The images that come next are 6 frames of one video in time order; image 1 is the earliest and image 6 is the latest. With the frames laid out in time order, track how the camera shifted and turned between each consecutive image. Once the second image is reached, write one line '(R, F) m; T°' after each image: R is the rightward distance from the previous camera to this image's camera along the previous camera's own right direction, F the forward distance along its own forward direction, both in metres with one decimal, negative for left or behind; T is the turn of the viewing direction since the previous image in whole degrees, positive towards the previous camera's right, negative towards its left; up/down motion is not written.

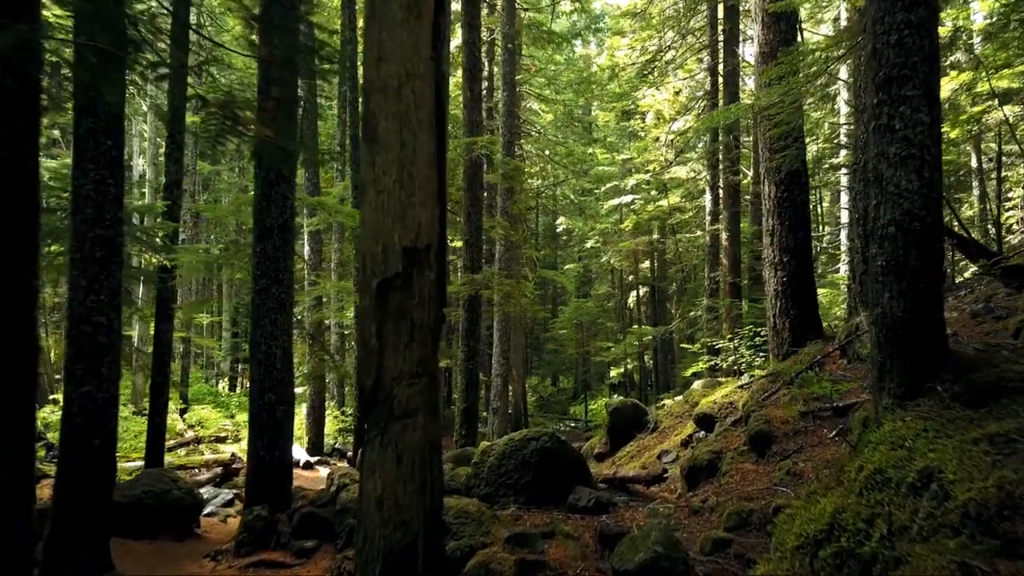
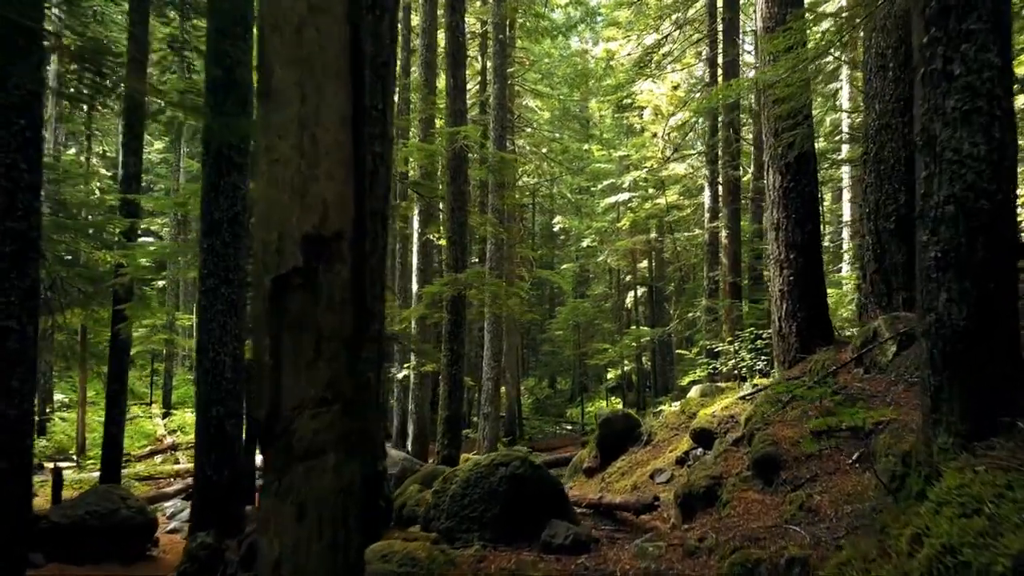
(+0.2, +0.7) m; 0°
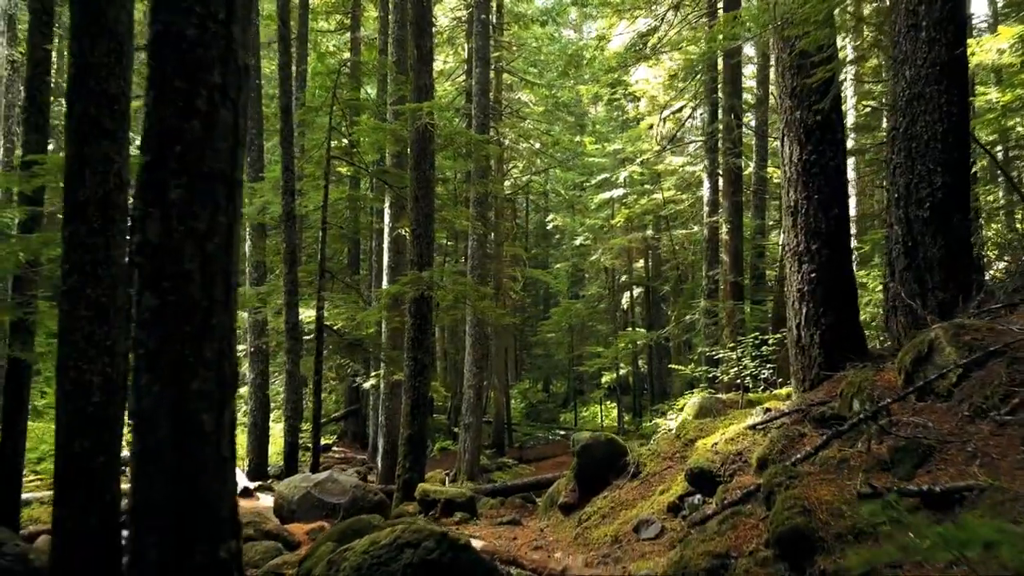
(+0.4, +1.3) m; 0°
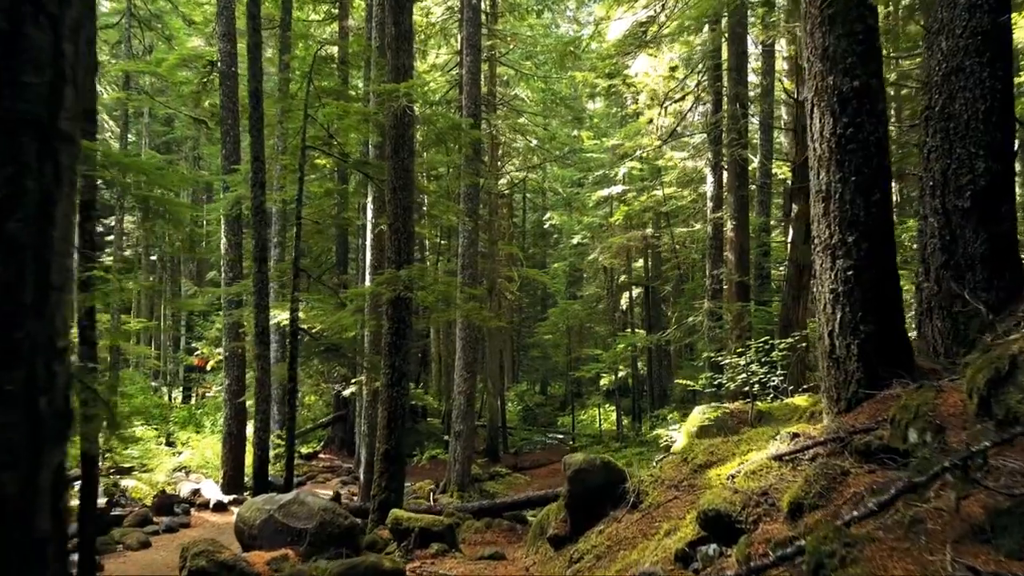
(+0.2, +0.9) m; 0°
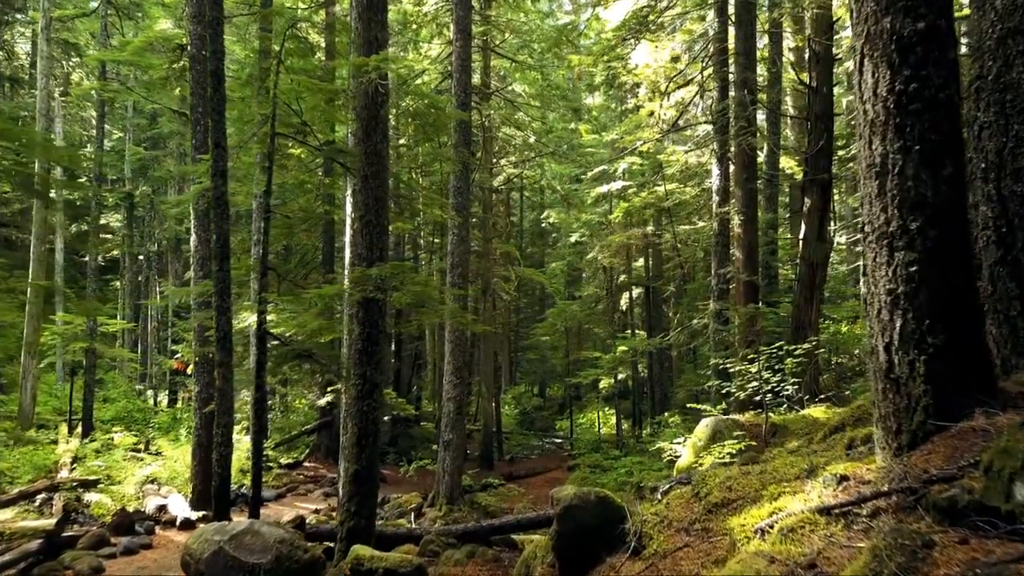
(+0.2, +0.9) m; 0°
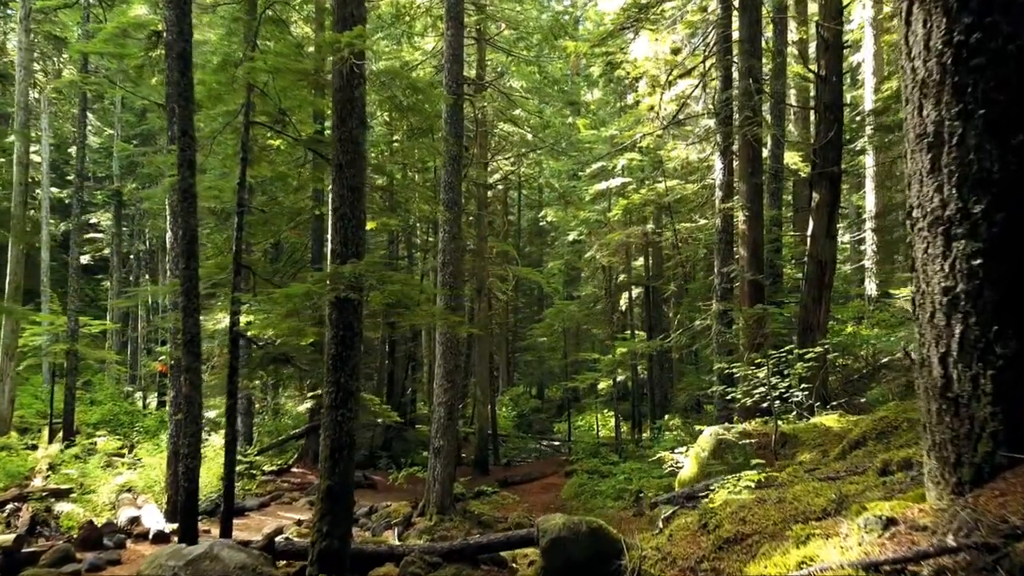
(+0.1, +0.6) m; 0°
